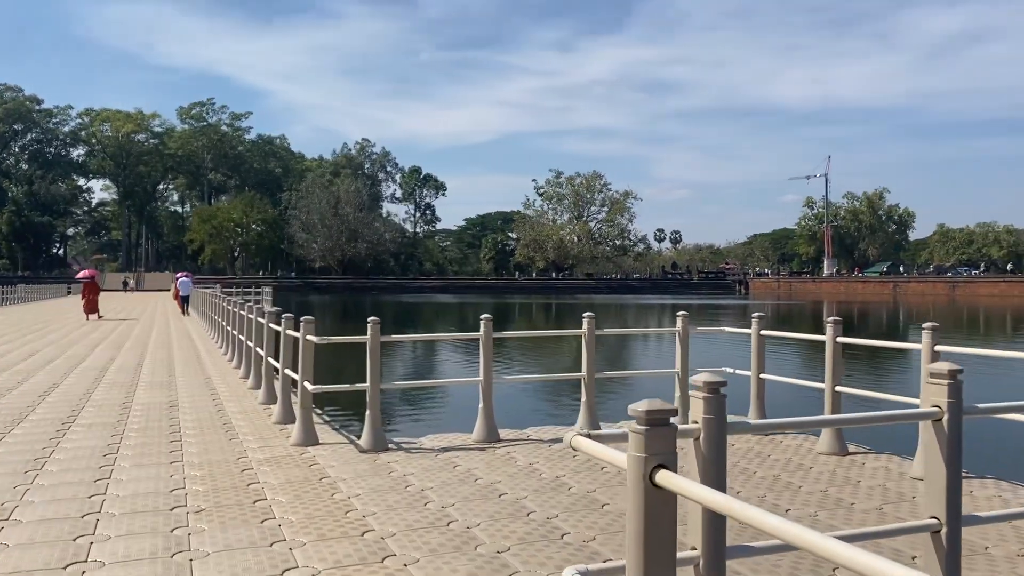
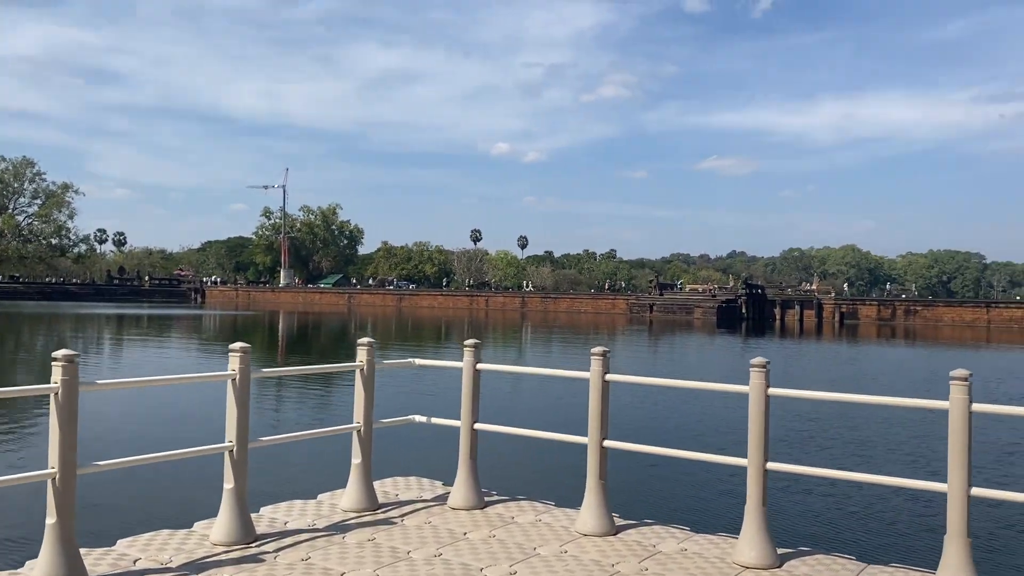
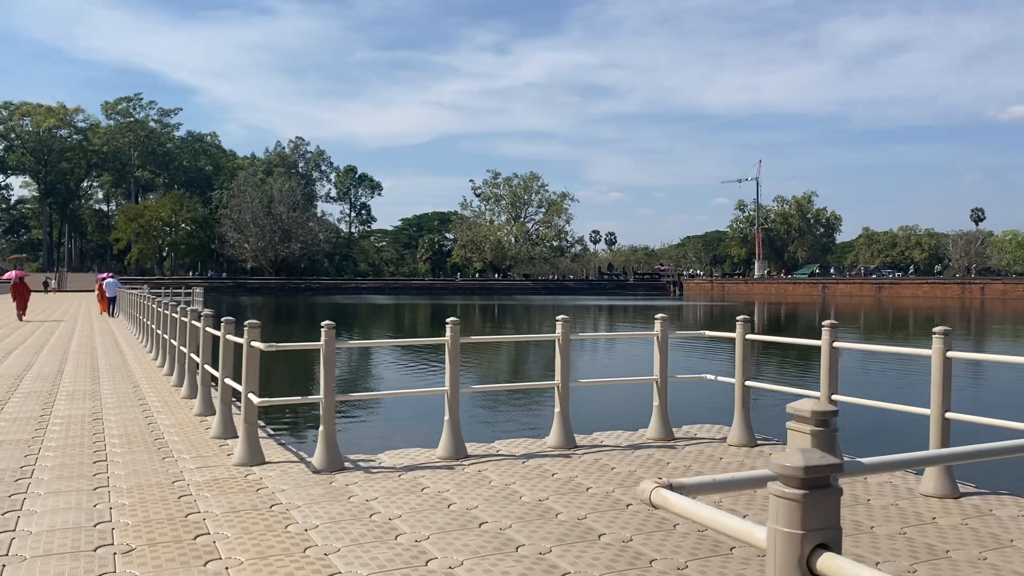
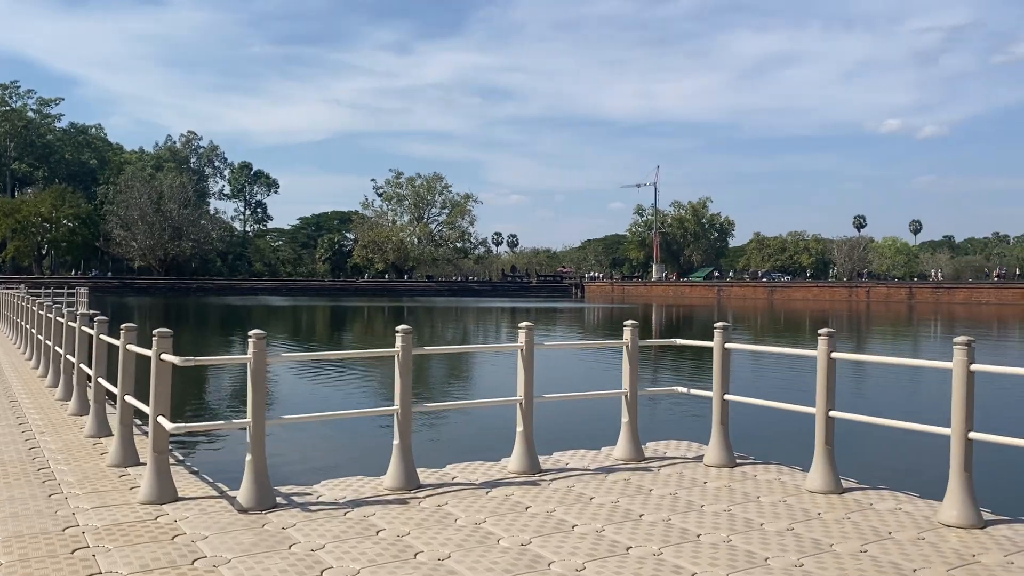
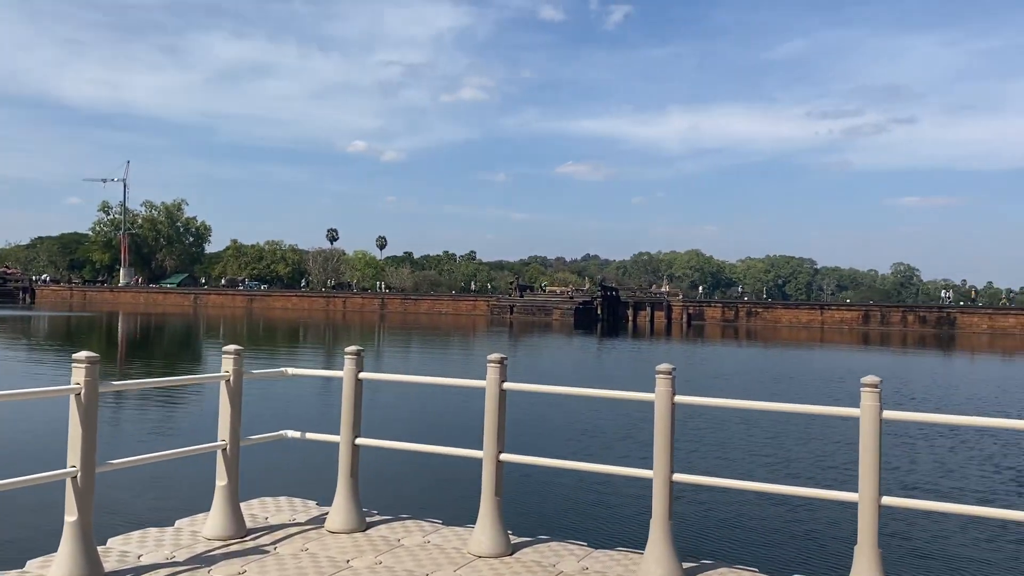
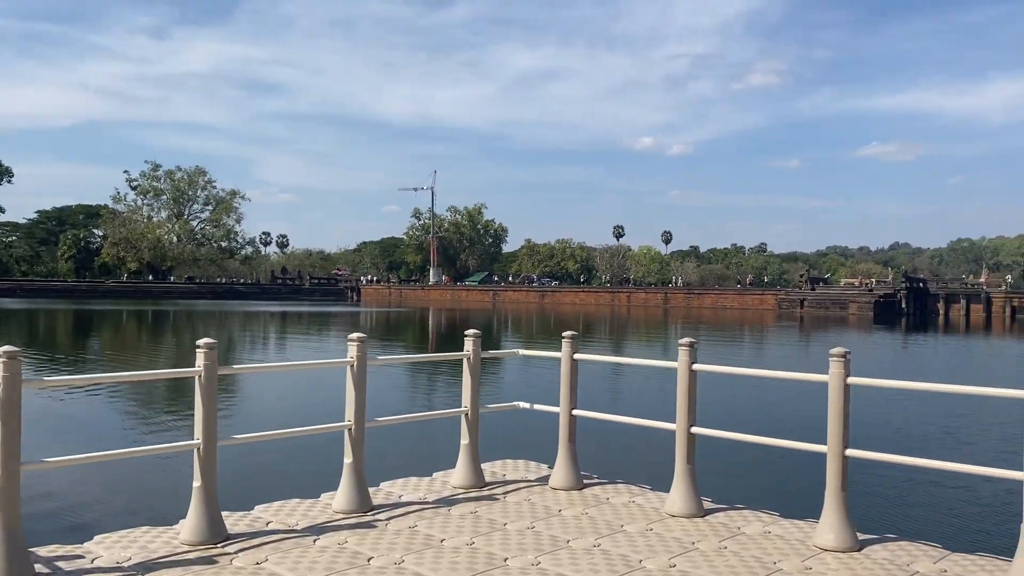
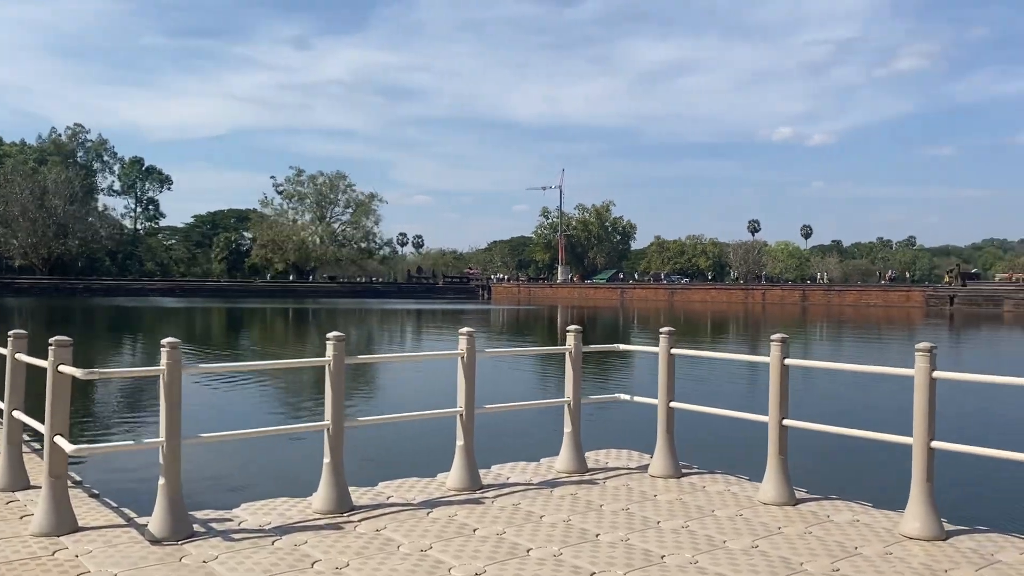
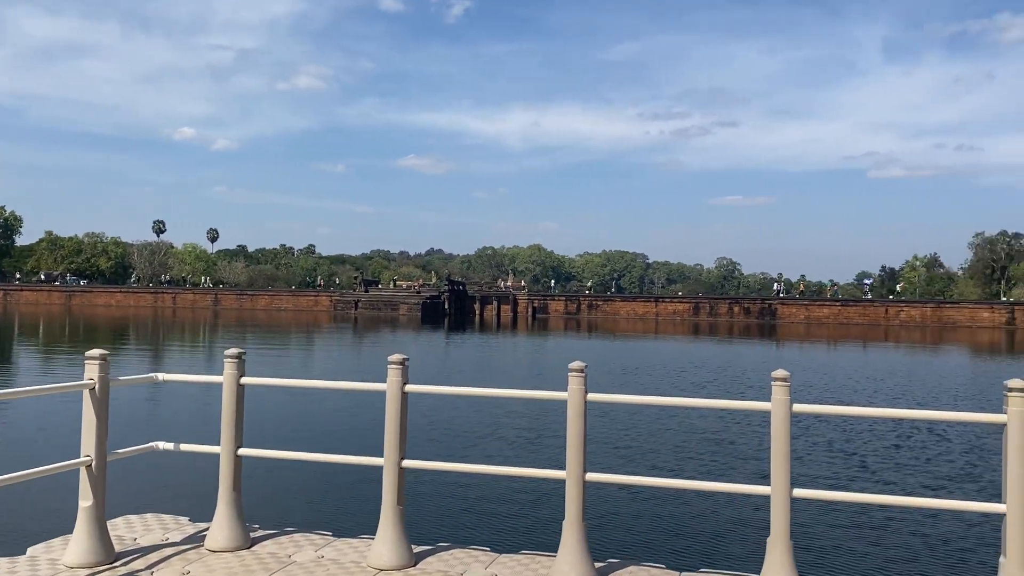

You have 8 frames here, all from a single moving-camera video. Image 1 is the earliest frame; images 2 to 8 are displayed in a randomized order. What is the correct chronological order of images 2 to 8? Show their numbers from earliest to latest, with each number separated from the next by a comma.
3, 4, 7, 6, 2, 5, 8
